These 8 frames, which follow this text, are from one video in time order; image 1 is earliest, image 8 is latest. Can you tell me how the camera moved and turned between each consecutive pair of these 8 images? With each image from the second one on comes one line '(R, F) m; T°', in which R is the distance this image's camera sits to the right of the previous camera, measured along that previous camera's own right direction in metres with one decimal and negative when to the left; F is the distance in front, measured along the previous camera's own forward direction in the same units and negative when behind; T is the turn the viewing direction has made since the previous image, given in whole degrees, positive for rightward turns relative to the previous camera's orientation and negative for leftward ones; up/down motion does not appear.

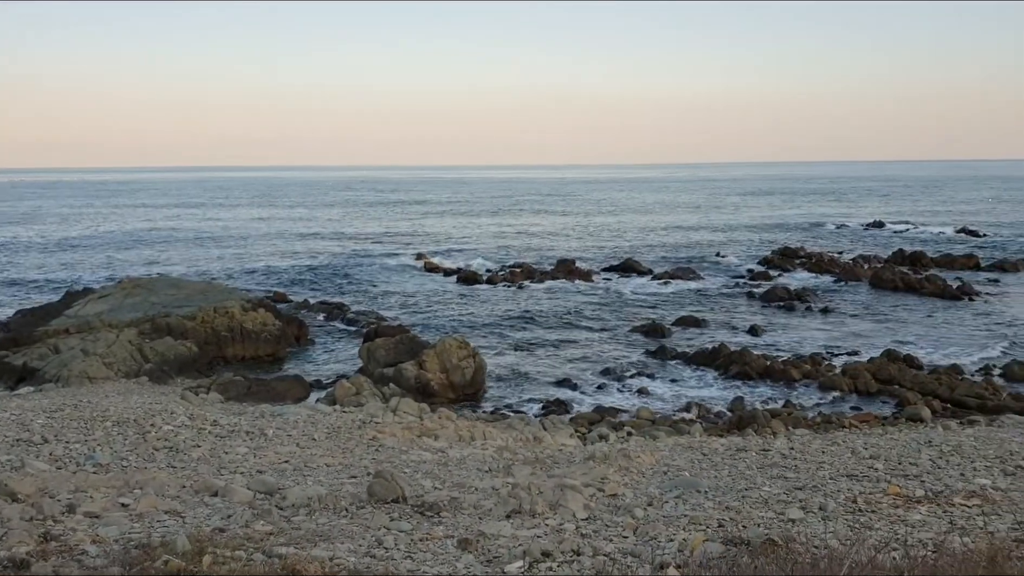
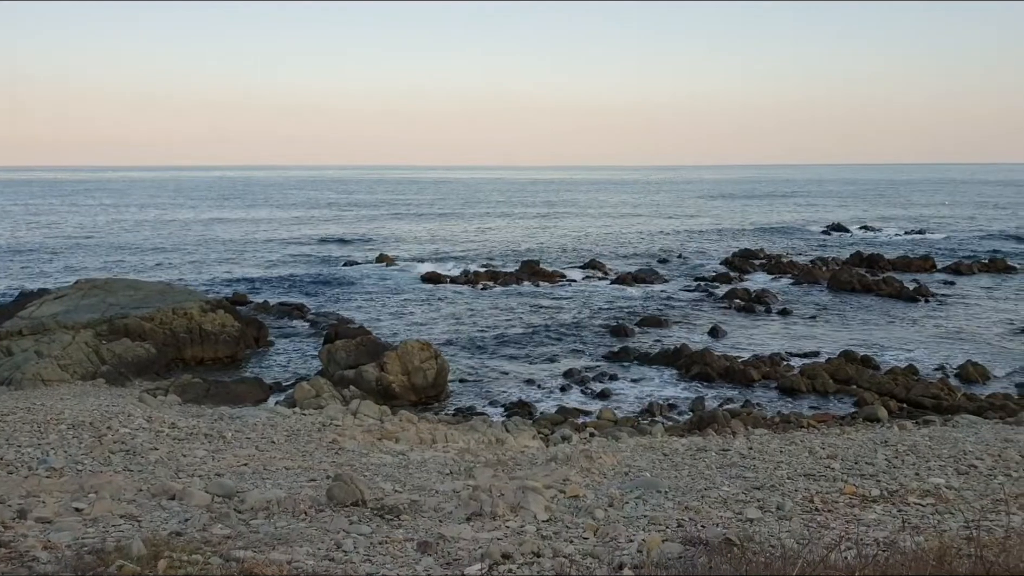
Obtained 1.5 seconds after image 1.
(+0.4, 0.0) m; +2°
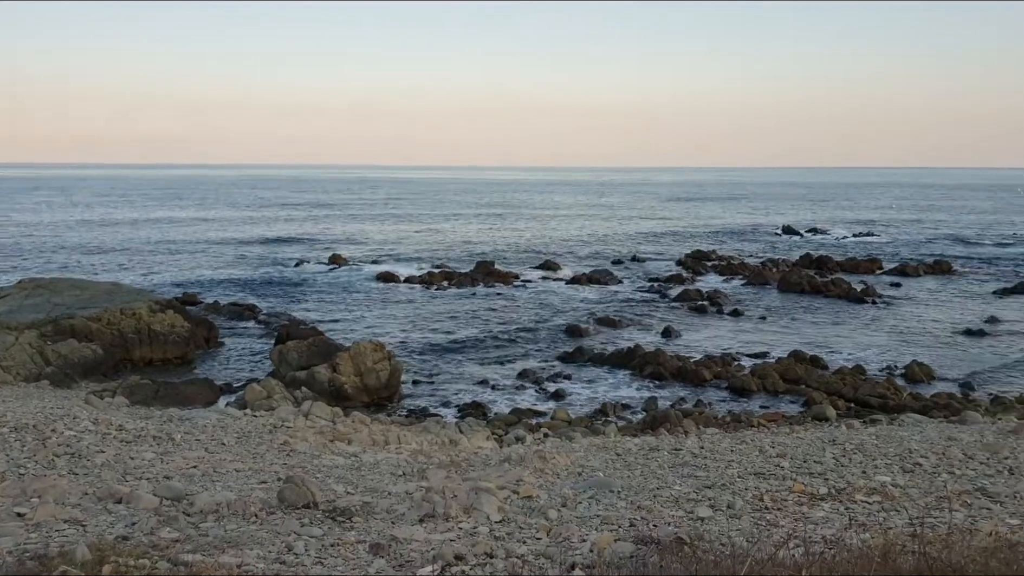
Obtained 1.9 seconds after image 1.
(+0.4, 0.0) m; +2°
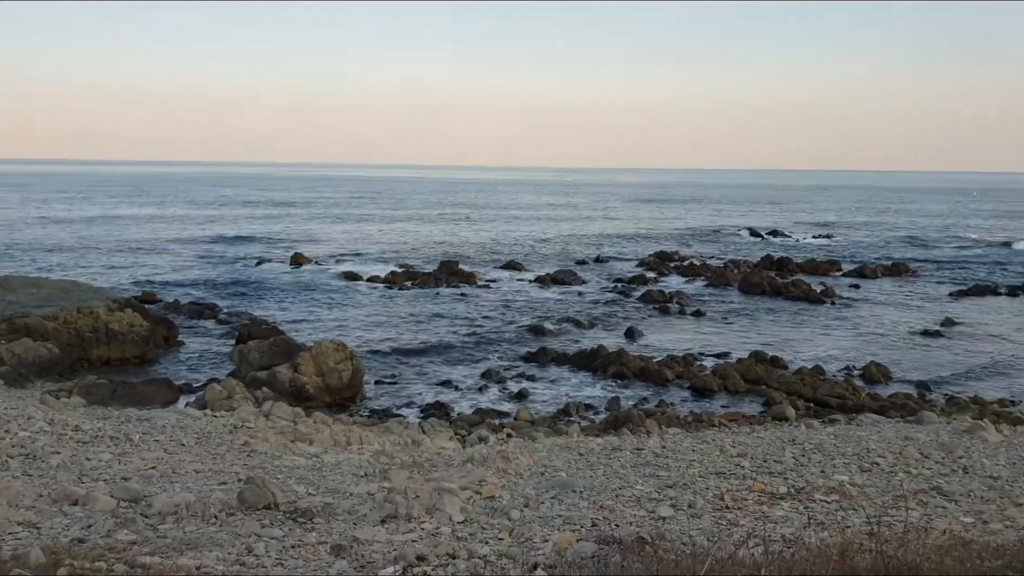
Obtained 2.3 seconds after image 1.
(+0.3, 0.0) m; +2°
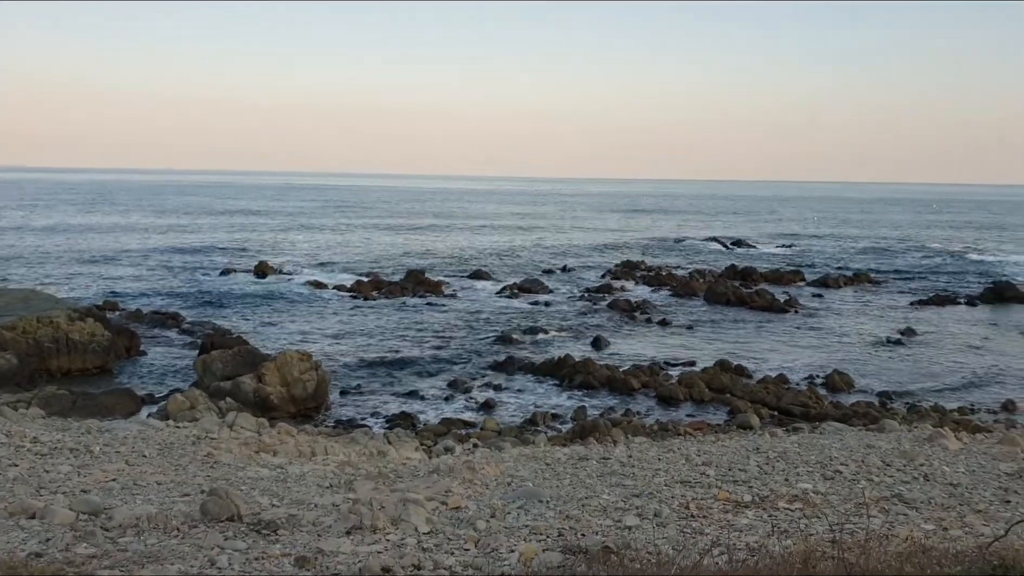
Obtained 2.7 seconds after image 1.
(+0.3, 0.0) m; +2°
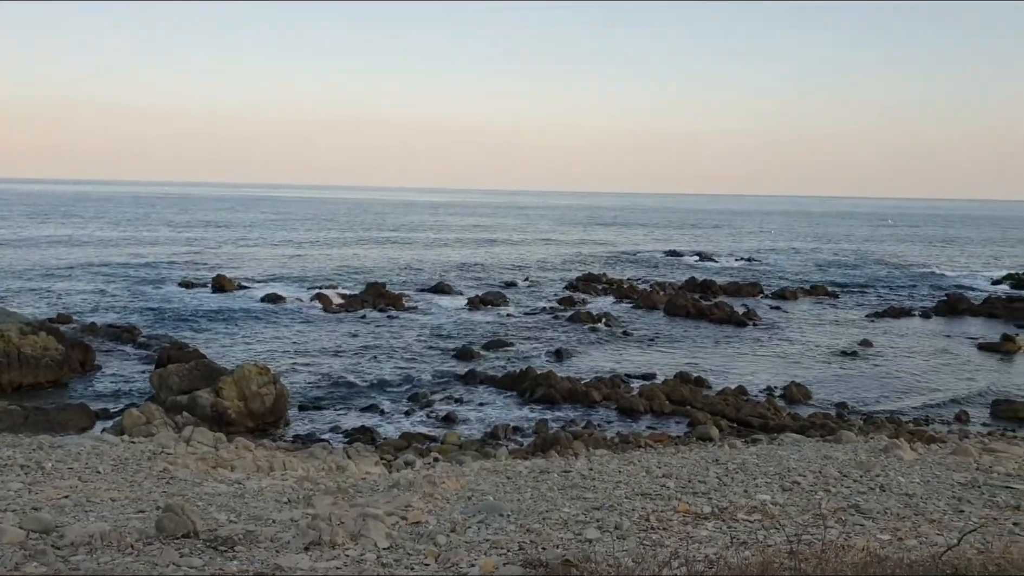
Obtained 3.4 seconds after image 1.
(+0.3, 0.0) m; +2°
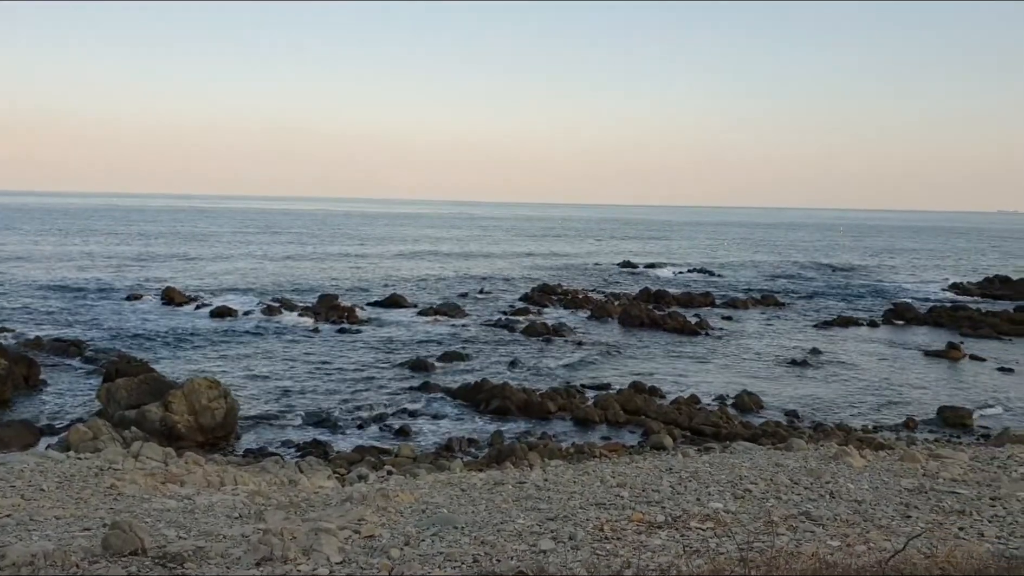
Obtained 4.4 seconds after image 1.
(+0.4, 0.0) m; +2°
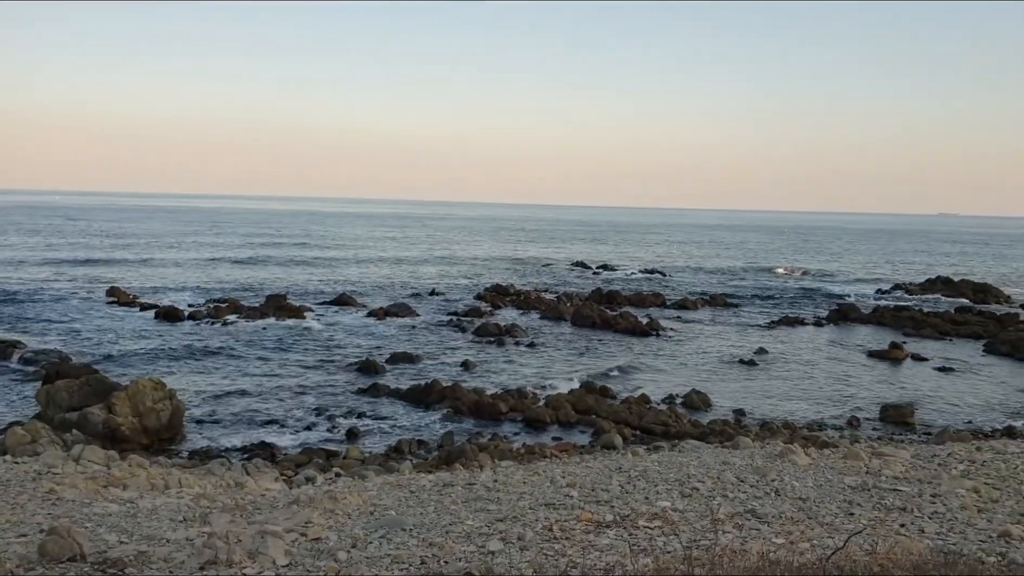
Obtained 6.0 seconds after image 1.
(+0.4, 0.0) m; +2°
